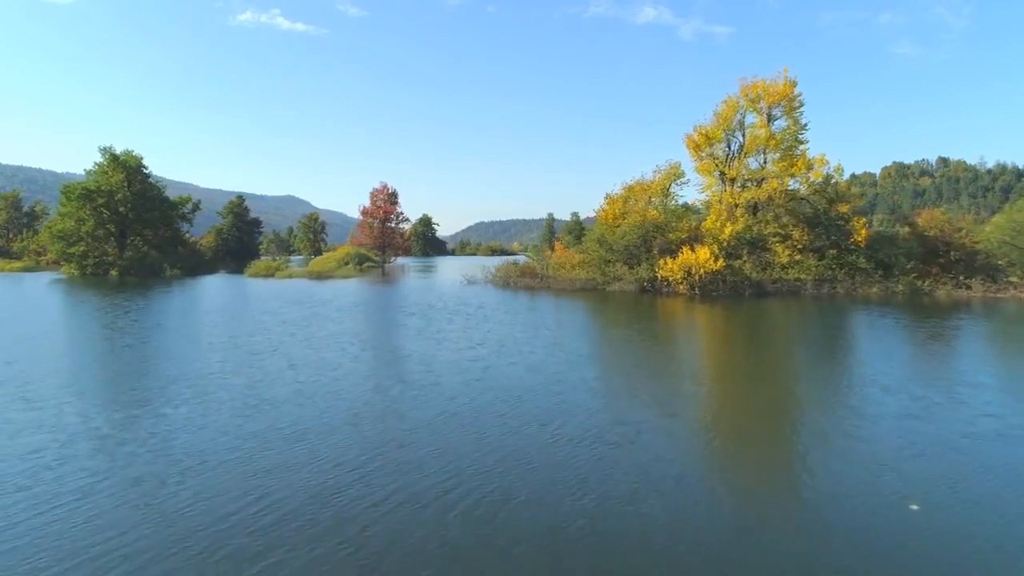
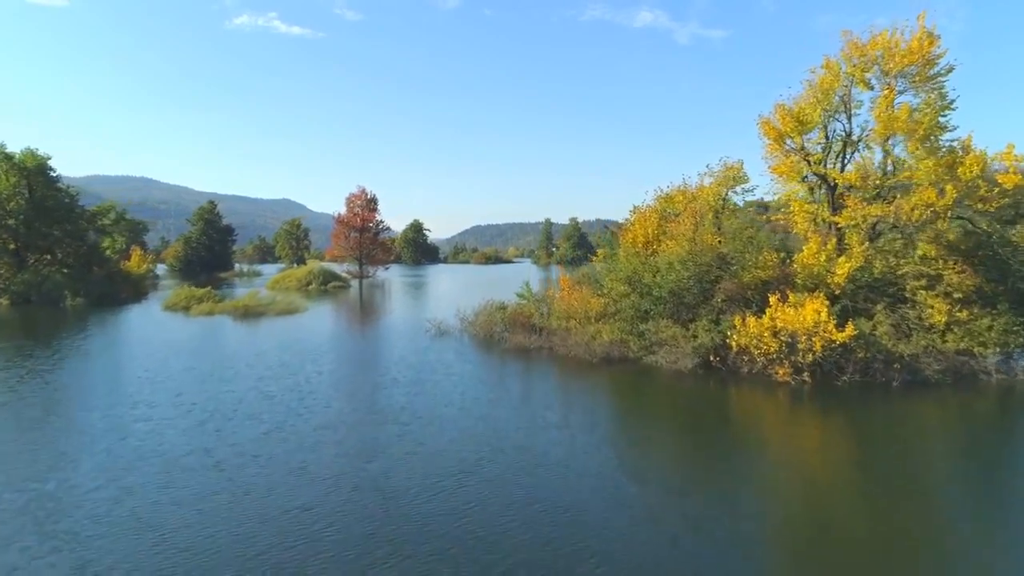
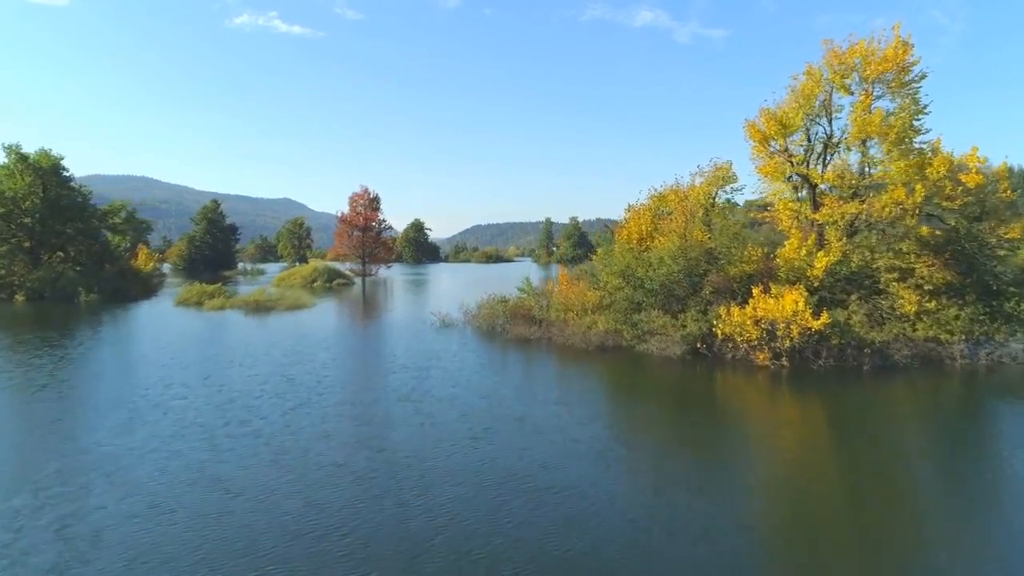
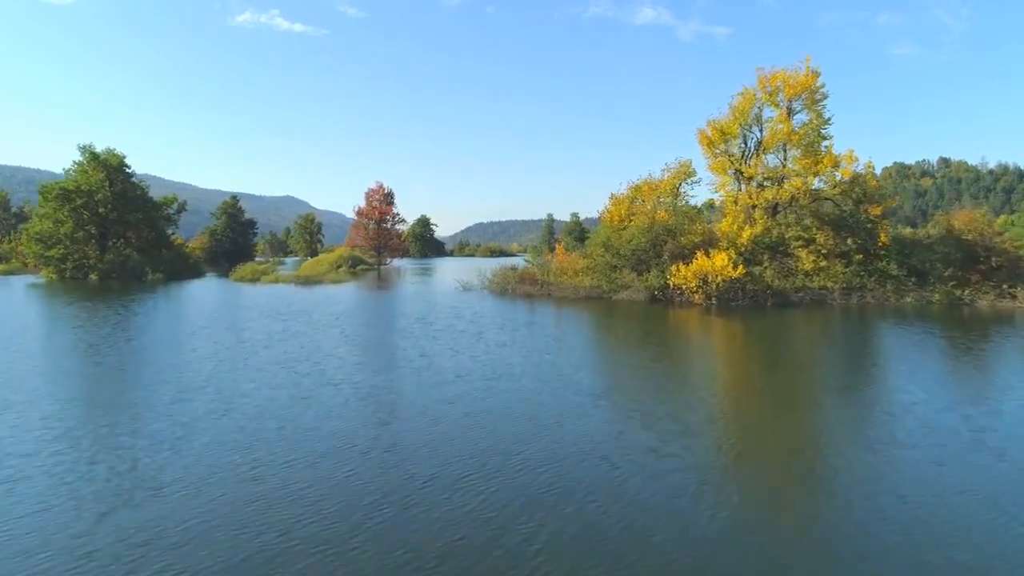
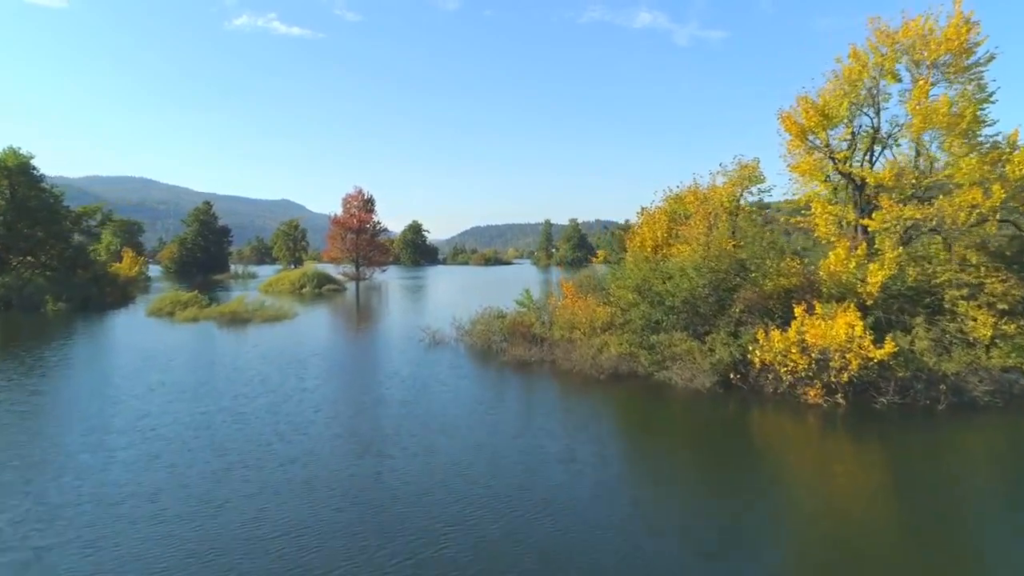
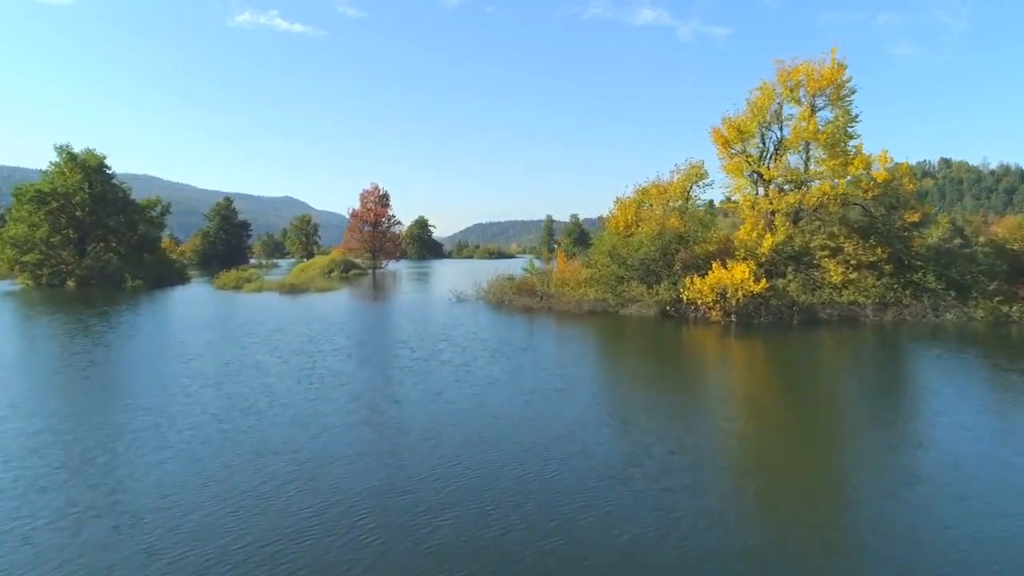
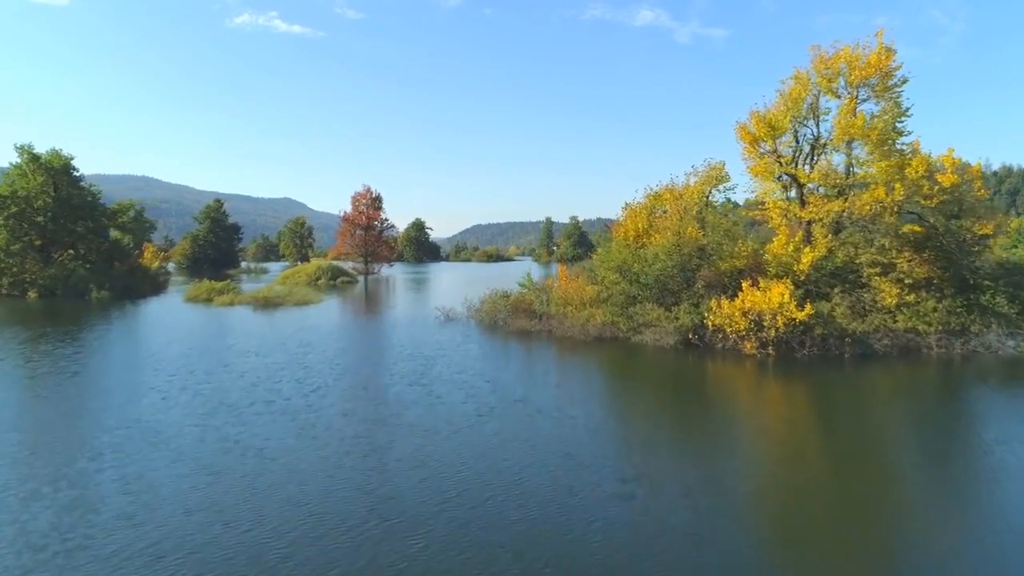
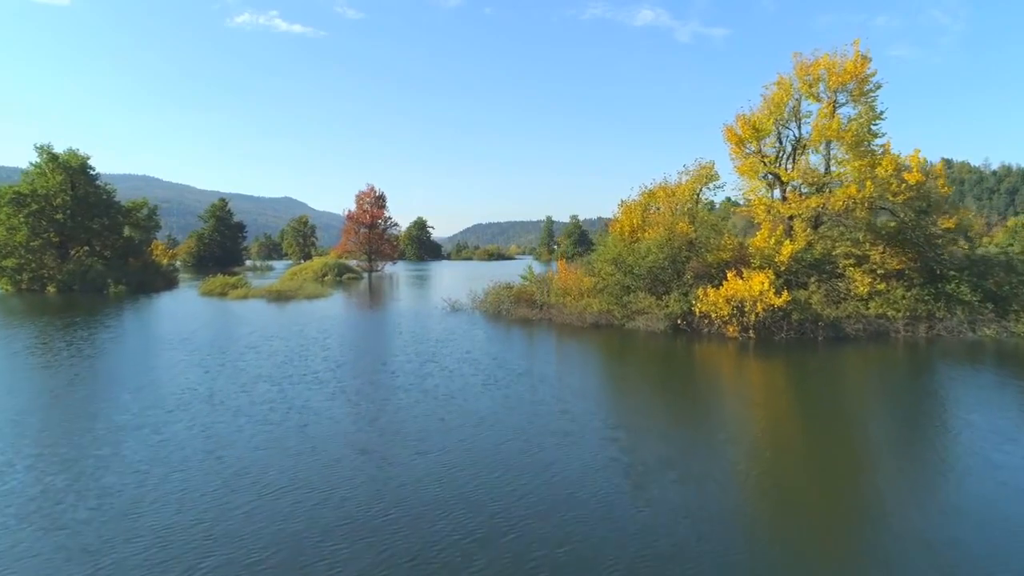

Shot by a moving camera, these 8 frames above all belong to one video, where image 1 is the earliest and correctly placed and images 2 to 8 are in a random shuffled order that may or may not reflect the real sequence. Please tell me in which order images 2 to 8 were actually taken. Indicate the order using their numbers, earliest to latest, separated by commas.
4, 6, 8, 7, 3, 2, 5
